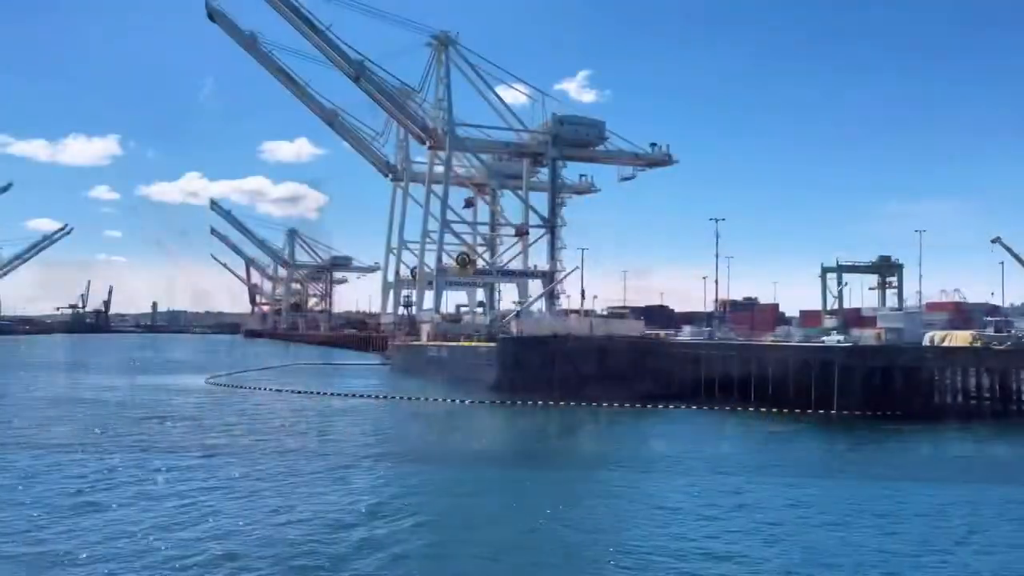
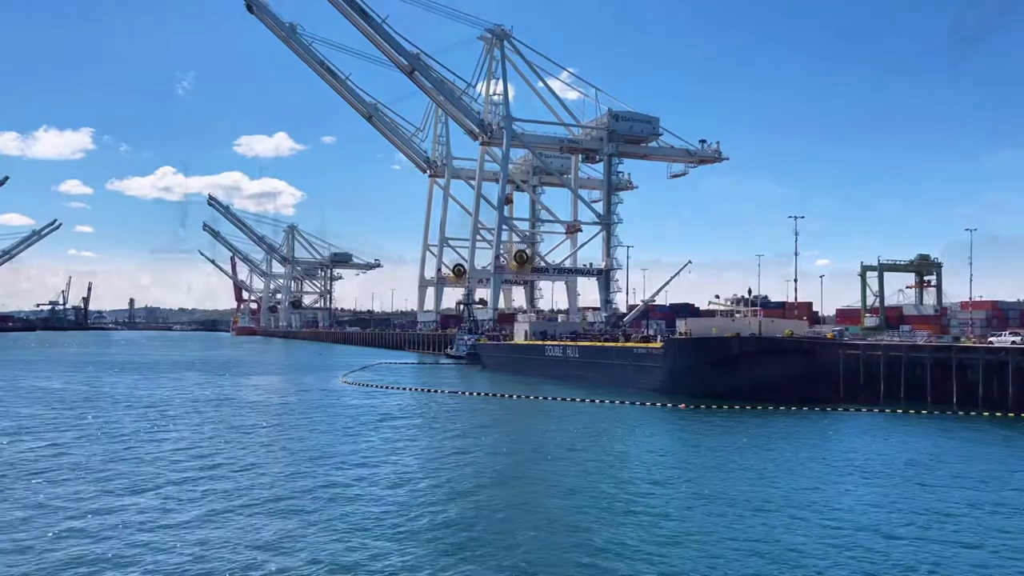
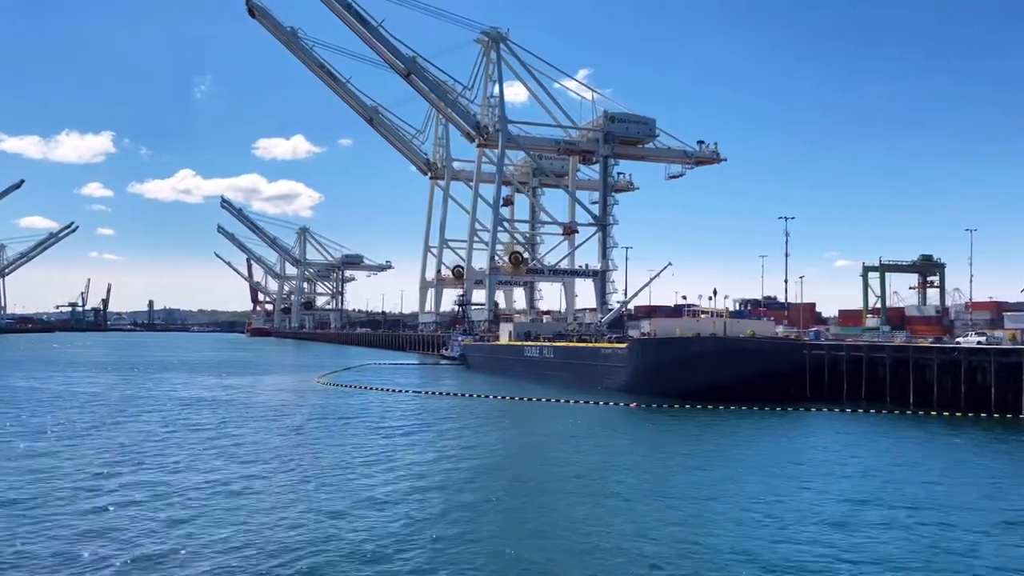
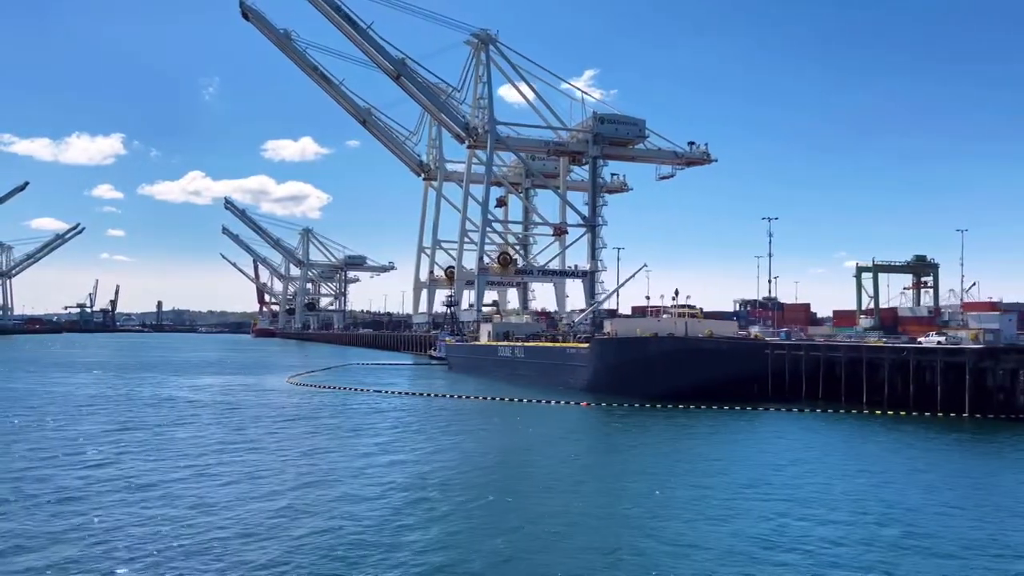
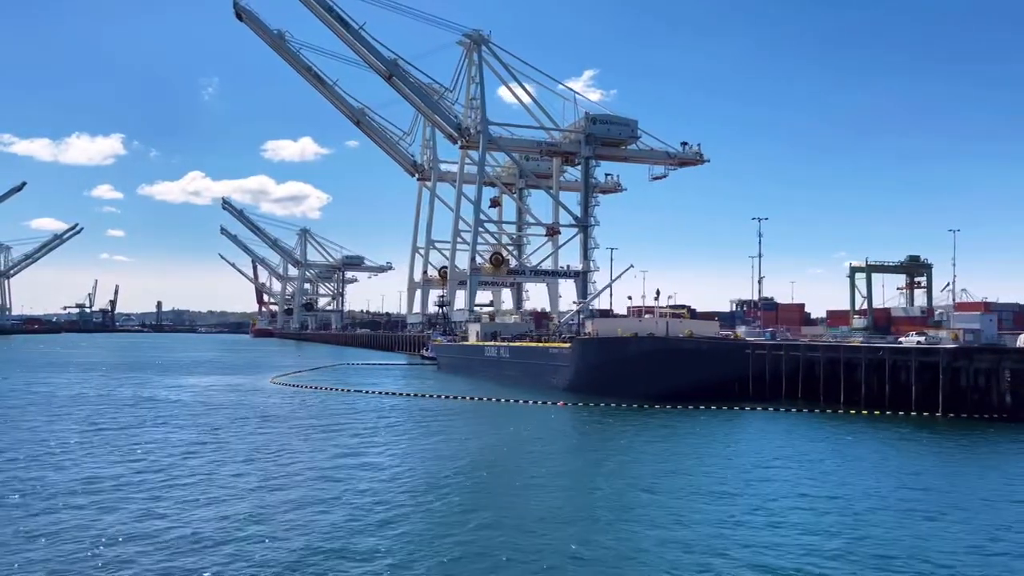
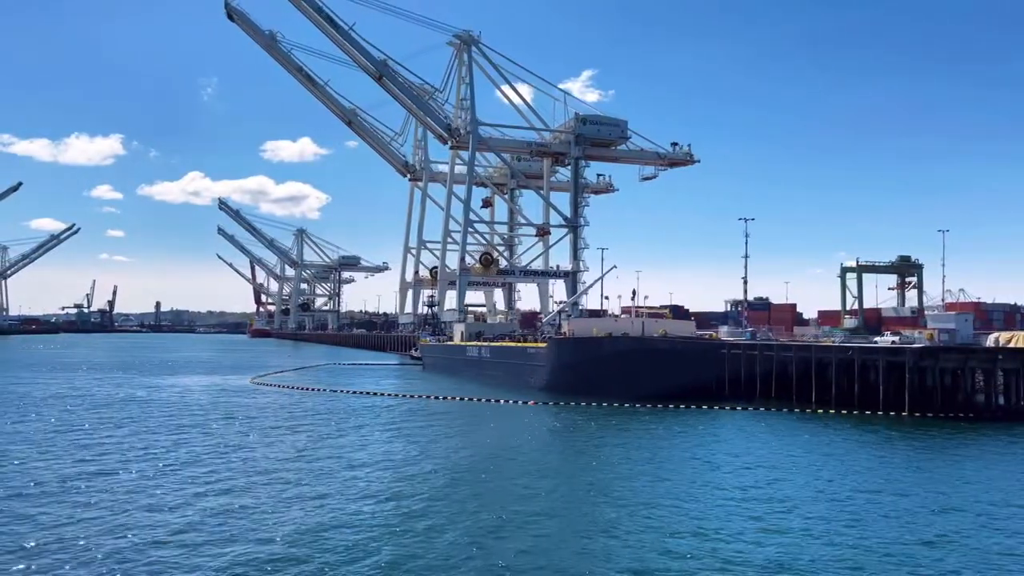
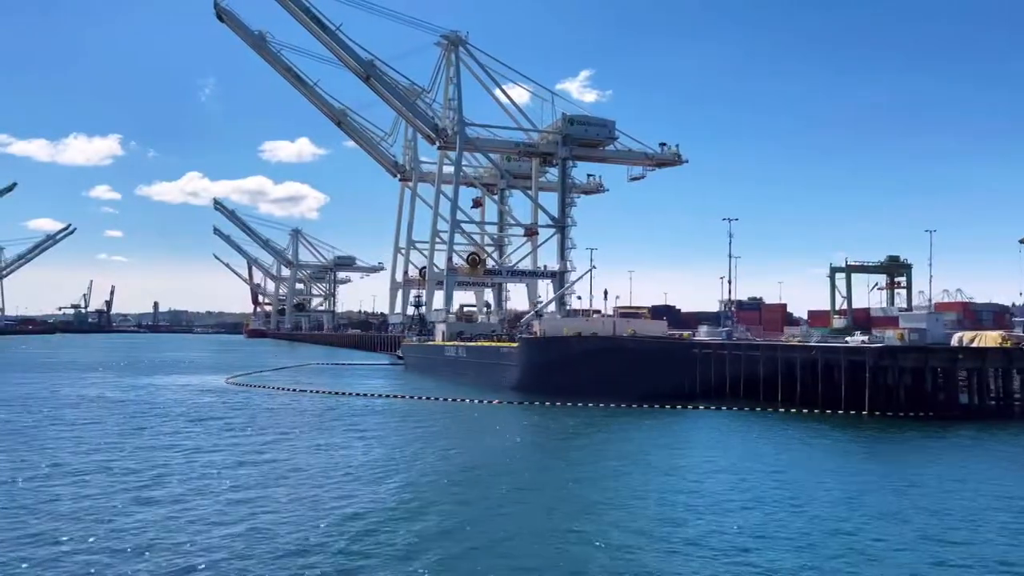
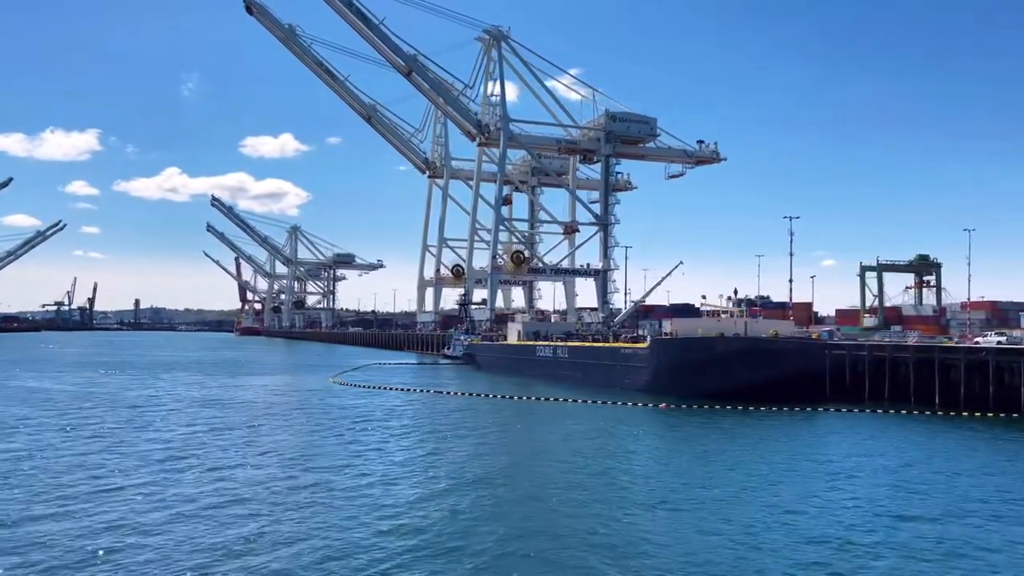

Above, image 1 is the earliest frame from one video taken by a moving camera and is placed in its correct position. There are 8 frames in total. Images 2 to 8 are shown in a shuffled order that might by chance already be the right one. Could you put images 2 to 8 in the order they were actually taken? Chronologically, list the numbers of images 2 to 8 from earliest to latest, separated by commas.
7, 6, 5, 4, 3, 8, 2
